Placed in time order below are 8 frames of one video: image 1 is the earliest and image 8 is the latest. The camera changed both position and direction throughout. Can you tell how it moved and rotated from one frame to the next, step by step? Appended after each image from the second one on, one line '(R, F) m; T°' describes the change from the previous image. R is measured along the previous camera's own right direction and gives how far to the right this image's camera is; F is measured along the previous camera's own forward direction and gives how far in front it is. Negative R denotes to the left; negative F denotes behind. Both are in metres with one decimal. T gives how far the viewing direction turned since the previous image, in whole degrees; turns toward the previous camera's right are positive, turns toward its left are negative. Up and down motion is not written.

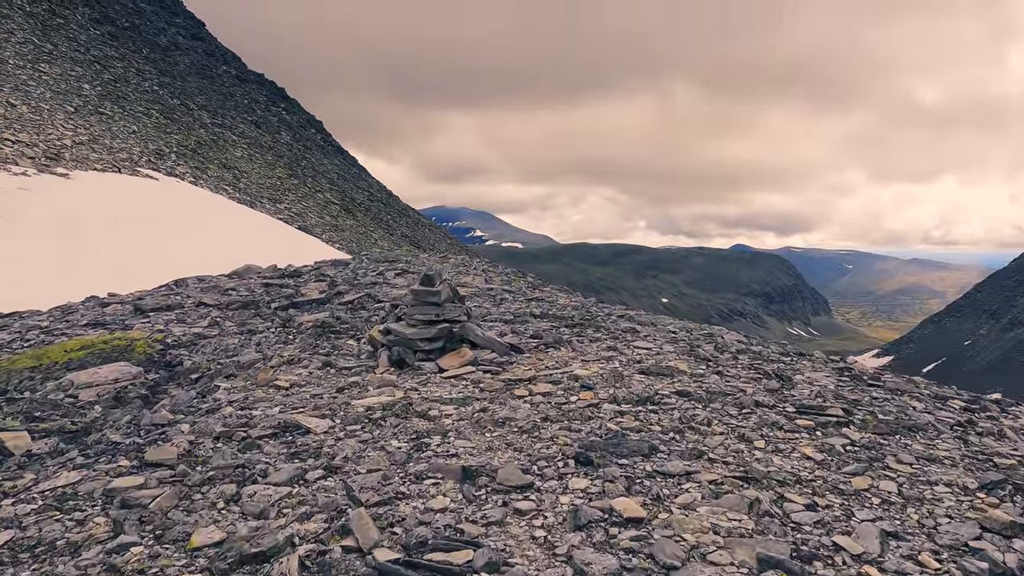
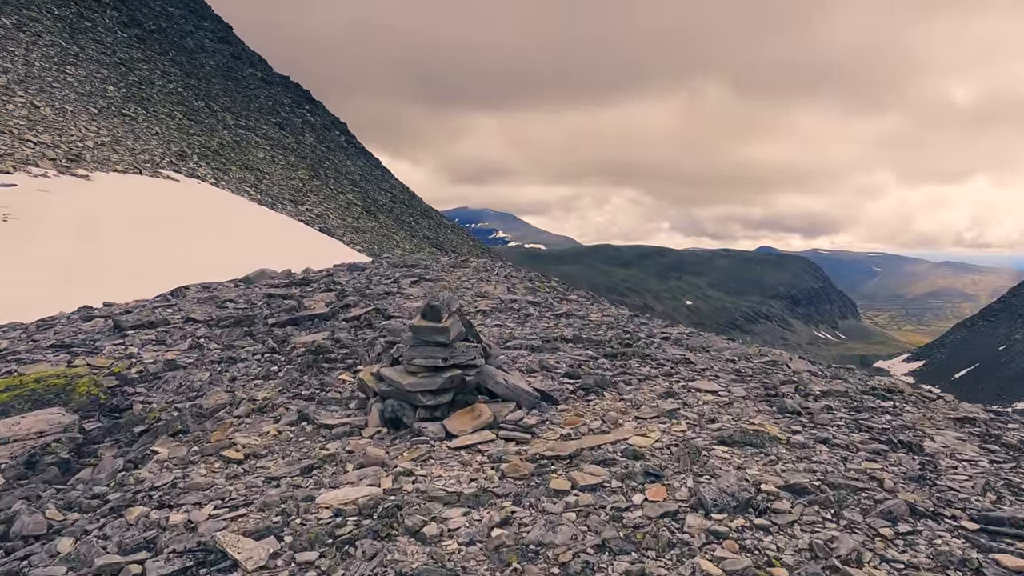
(-0.1, +2.7) m; -2°
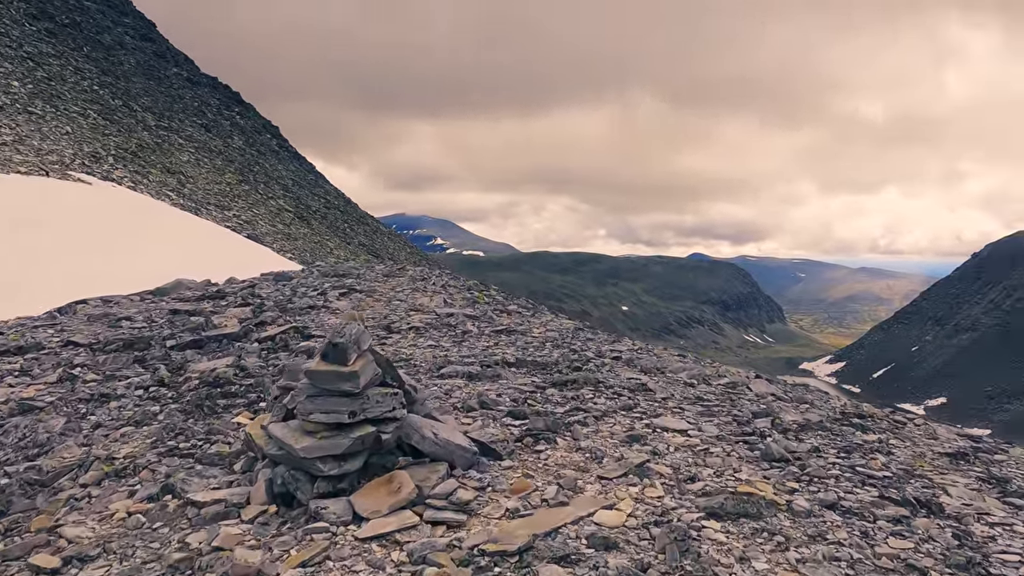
(+0.1, +1.8) m; +5°
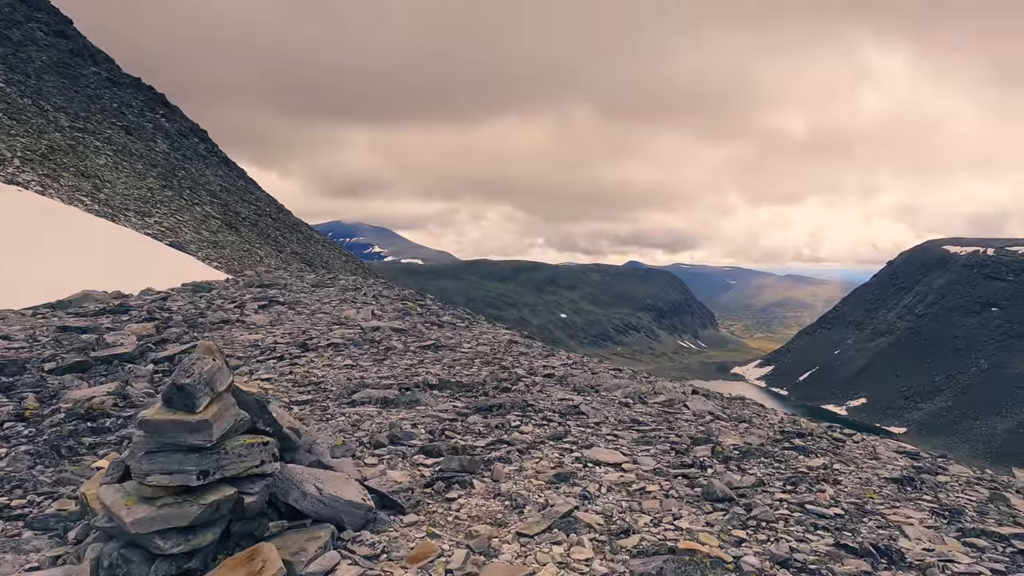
(+0.3, +1.1) m; +5°
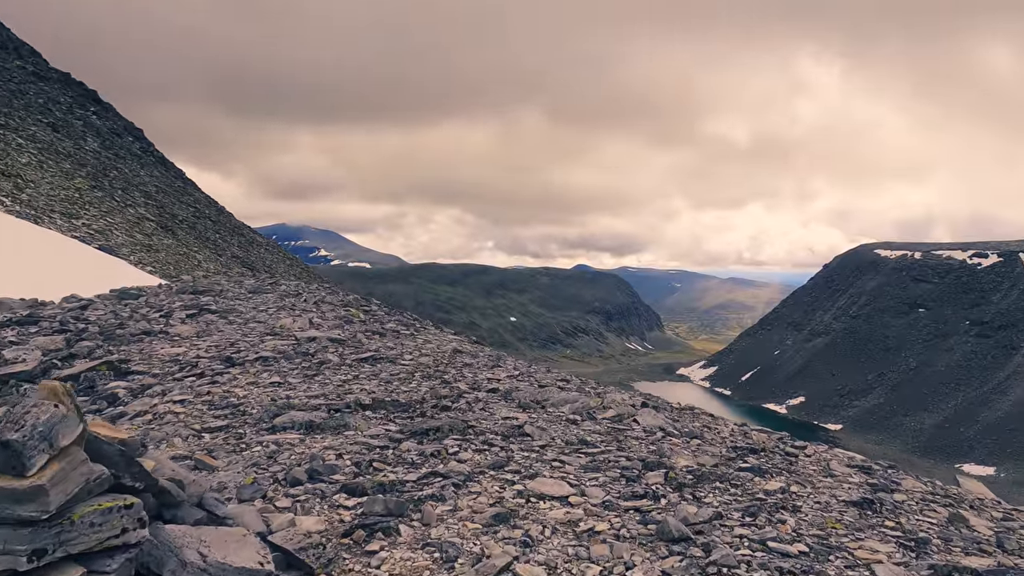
(+0.2, +0.8) m; +4°
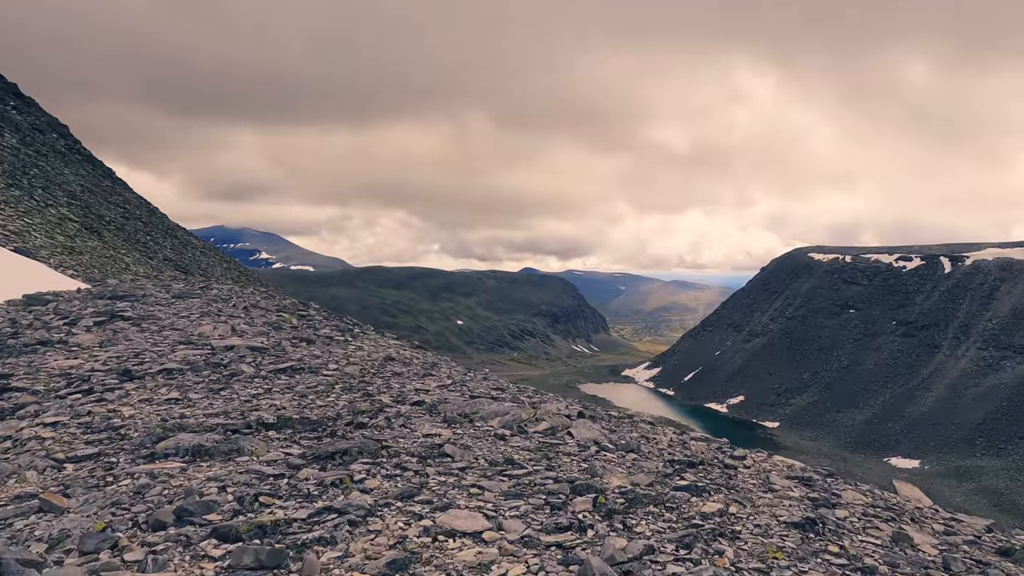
(+0.4, +0.9) m; +5°
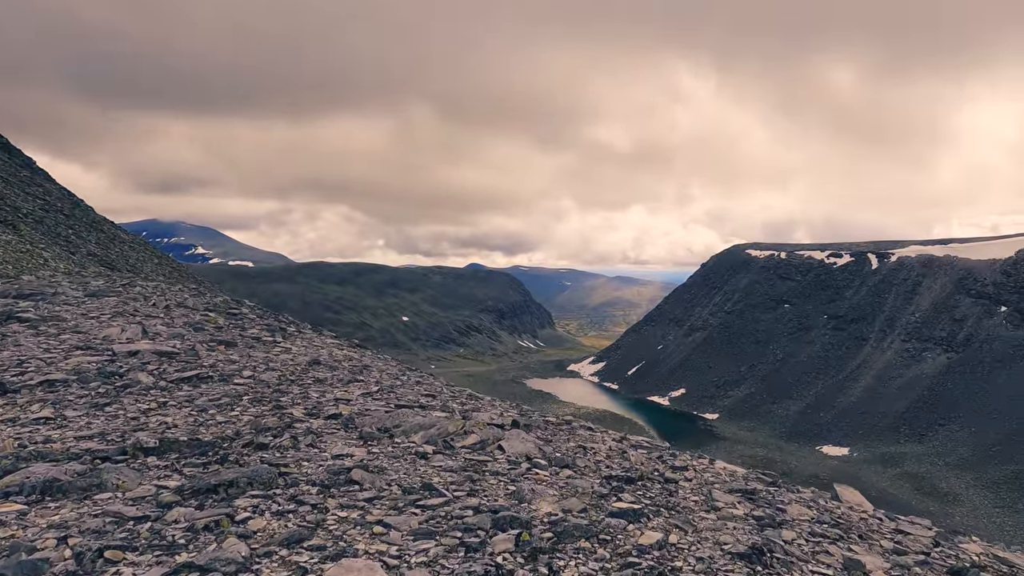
(+0.4, +1.1) m; +5°
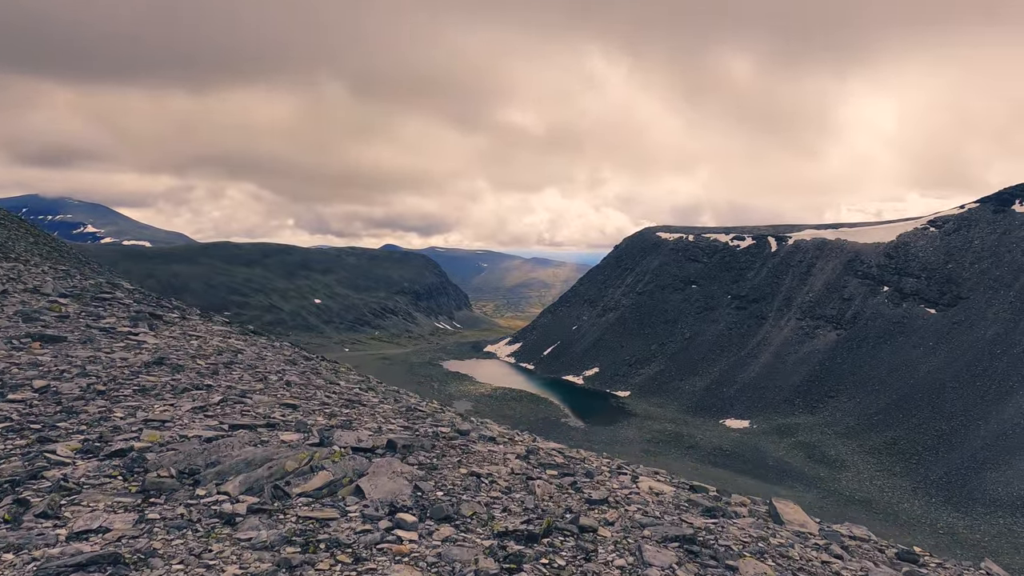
(+0.7, +3.1) m; +7°
